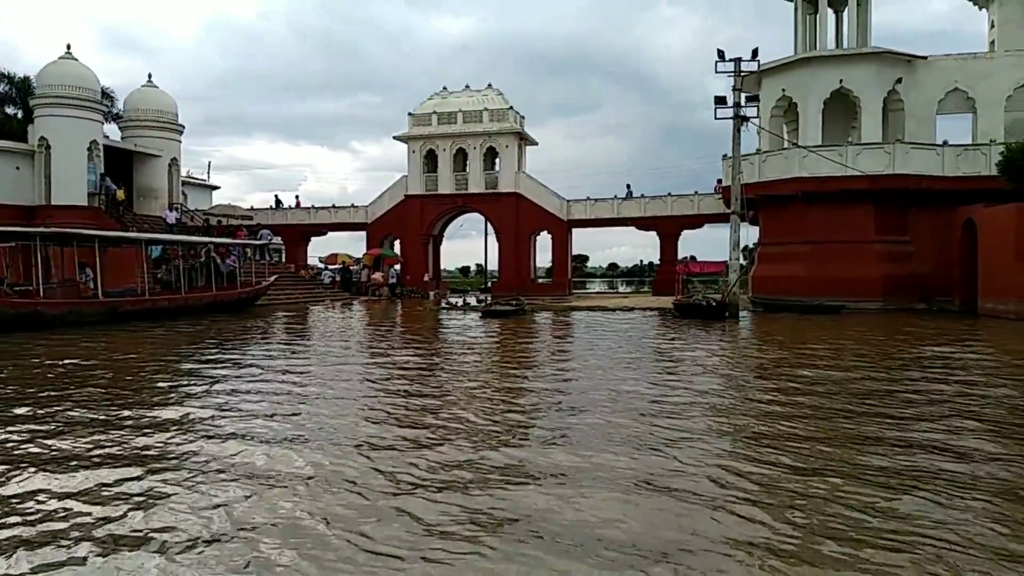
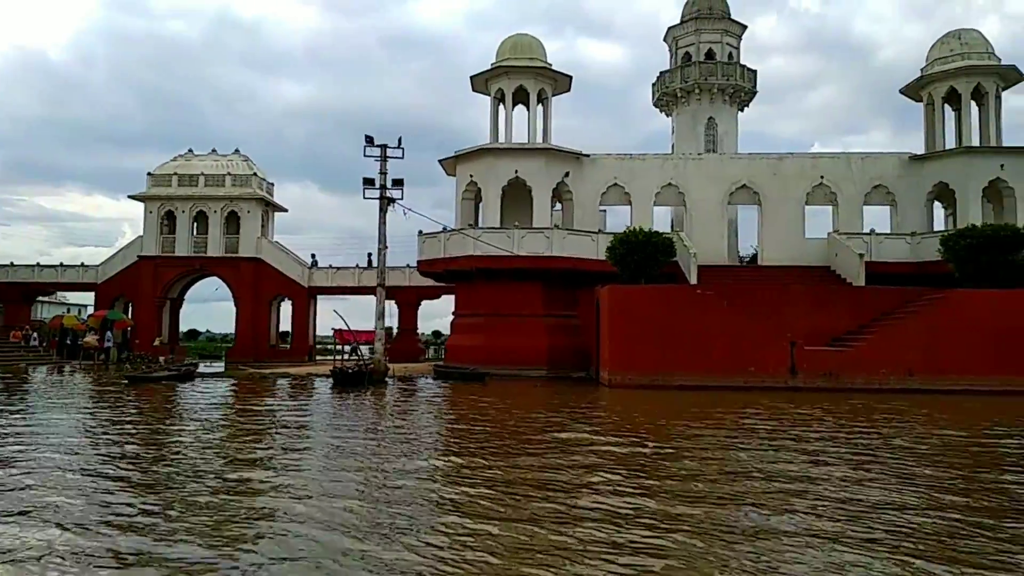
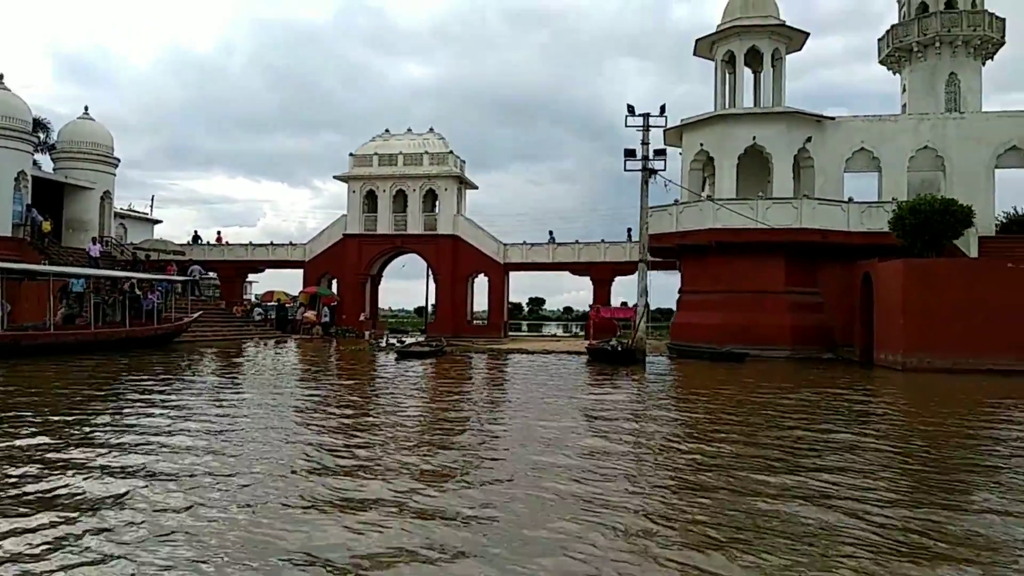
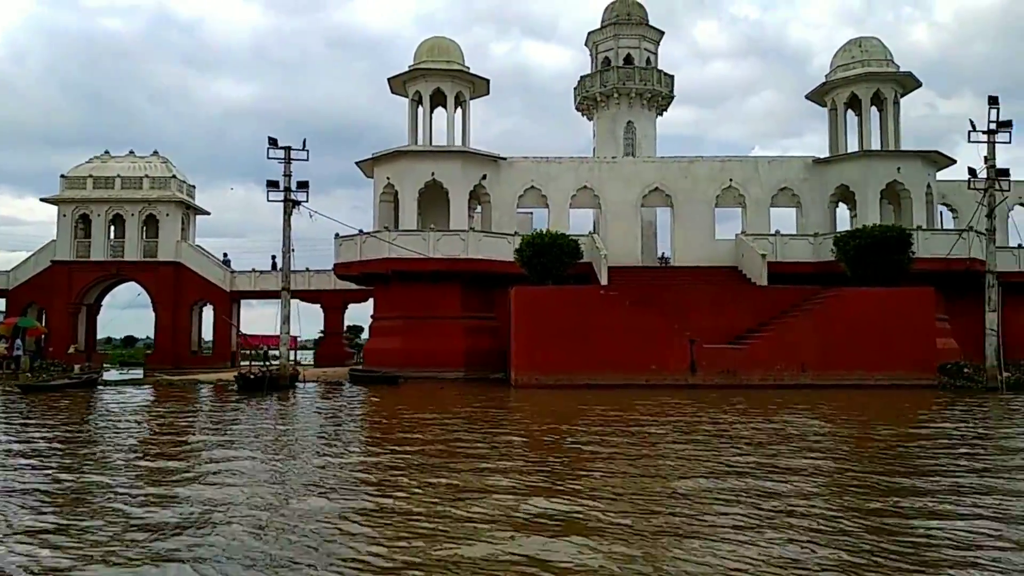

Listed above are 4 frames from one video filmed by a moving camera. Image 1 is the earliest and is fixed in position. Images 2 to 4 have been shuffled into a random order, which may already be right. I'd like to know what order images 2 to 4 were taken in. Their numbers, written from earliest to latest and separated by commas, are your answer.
3, 2, 4
